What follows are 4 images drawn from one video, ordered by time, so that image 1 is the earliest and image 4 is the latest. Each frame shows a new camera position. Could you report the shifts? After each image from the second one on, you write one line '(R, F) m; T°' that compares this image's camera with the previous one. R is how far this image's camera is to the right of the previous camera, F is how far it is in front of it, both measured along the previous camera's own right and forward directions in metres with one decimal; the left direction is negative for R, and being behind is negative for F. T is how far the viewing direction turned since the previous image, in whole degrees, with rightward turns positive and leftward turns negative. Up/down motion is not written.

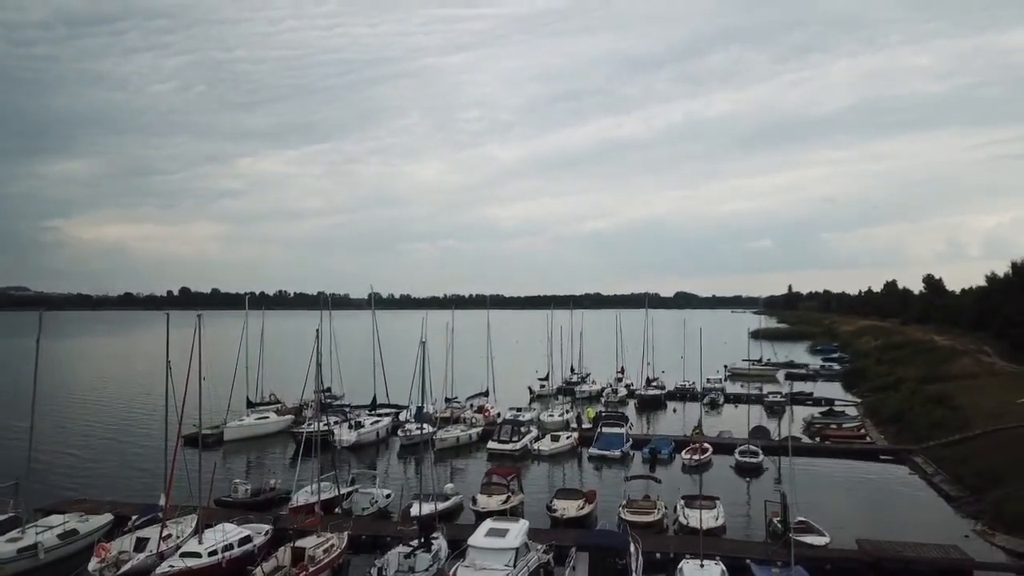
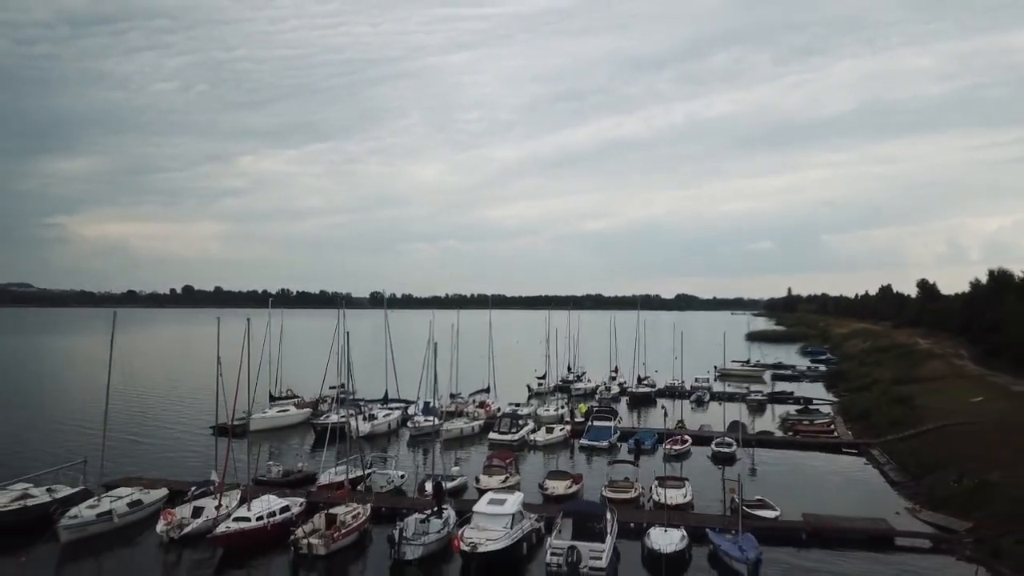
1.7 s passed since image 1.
(+0.1, -4.2) m; 0°
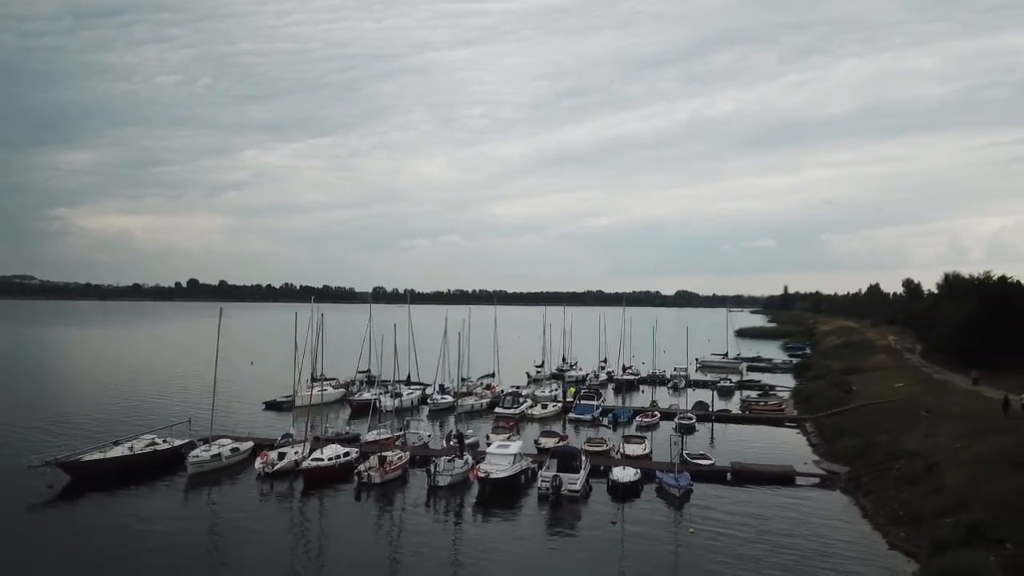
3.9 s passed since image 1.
(-0.1, -9.3) m; 0°
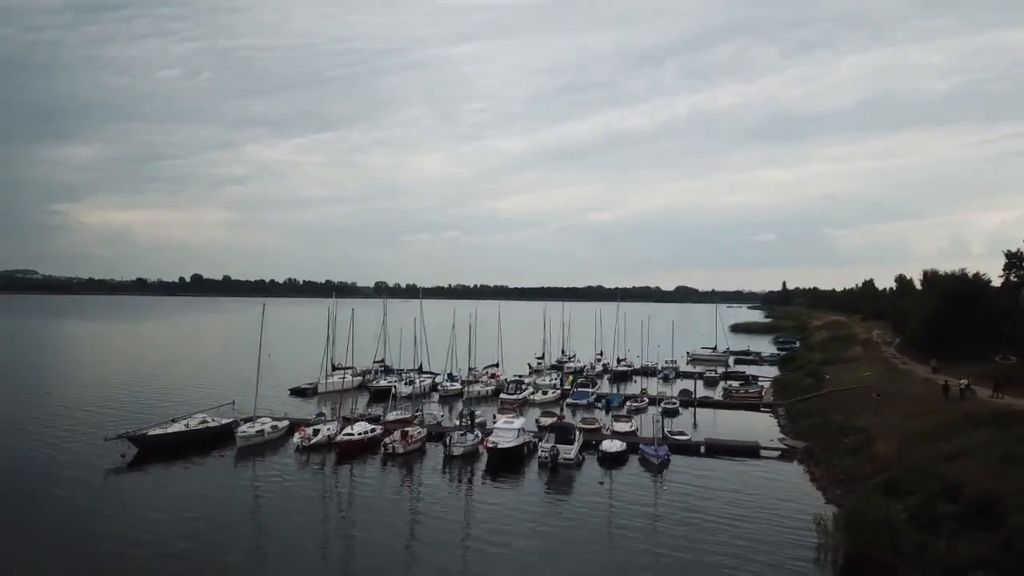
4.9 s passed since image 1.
(-0.2, -5.5) m; 0°
